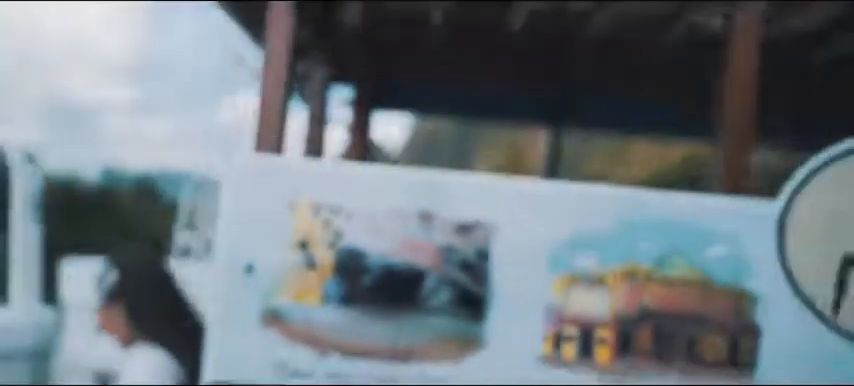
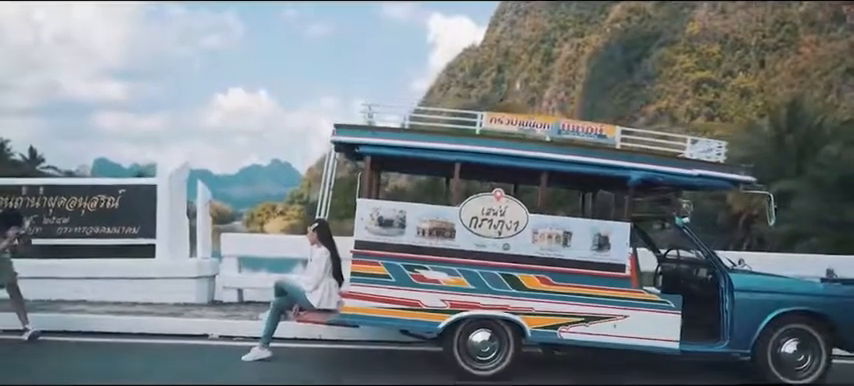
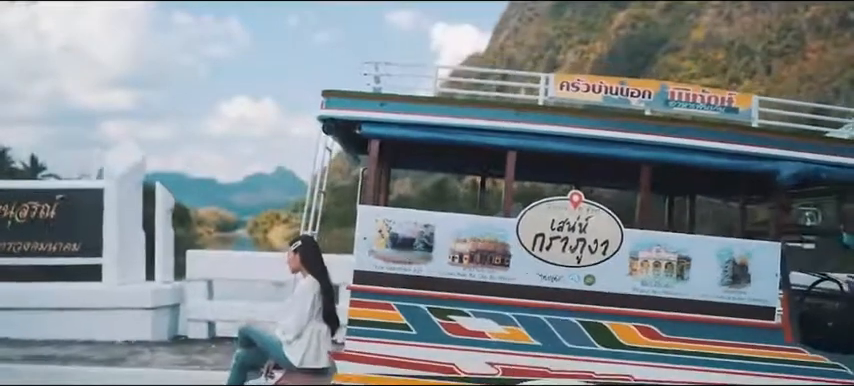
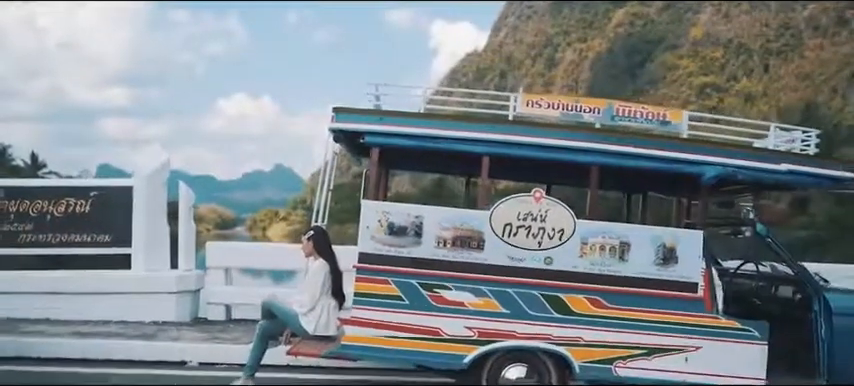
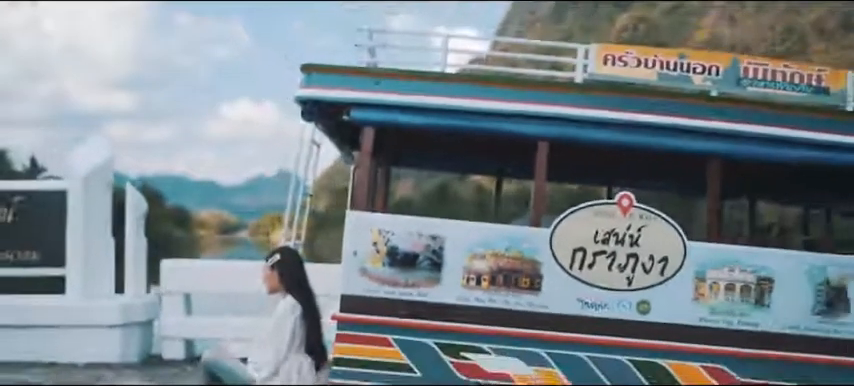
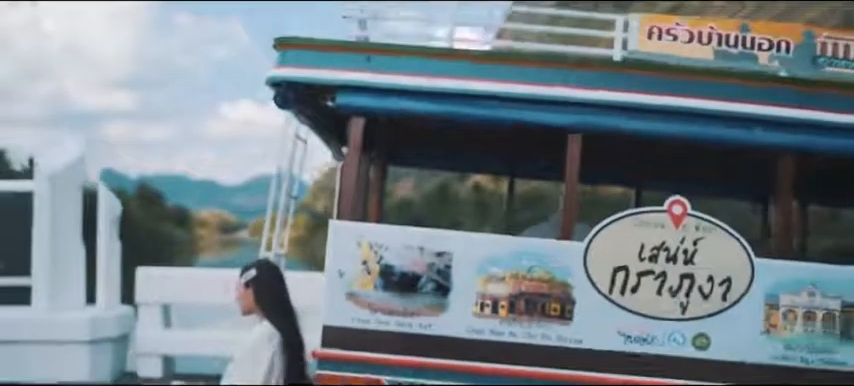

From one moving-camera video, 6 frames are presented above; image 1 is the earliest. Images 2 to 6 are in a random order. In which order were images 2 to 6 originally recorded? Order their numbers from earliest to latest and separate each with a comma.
6, 5, 3, 4, 2
